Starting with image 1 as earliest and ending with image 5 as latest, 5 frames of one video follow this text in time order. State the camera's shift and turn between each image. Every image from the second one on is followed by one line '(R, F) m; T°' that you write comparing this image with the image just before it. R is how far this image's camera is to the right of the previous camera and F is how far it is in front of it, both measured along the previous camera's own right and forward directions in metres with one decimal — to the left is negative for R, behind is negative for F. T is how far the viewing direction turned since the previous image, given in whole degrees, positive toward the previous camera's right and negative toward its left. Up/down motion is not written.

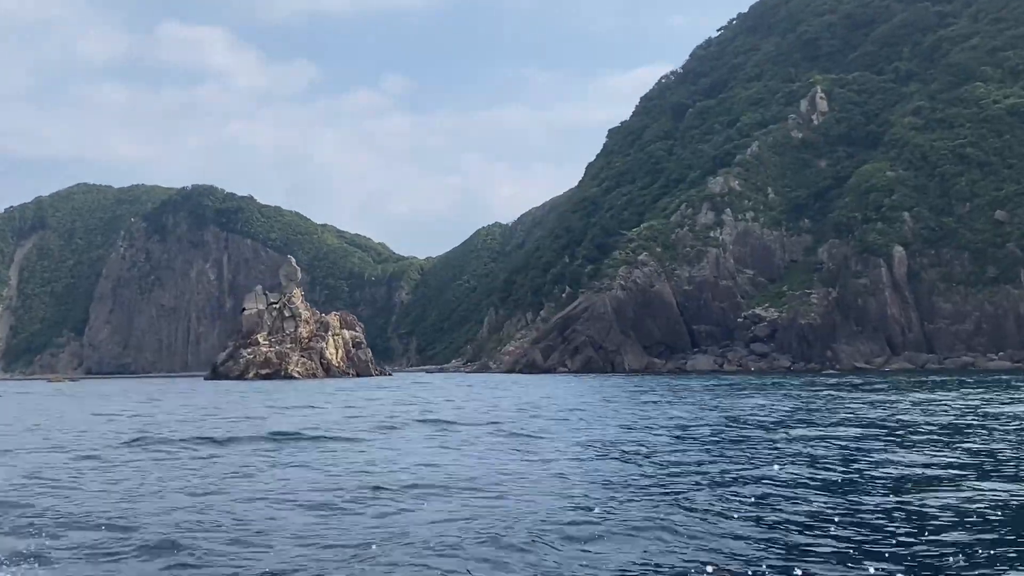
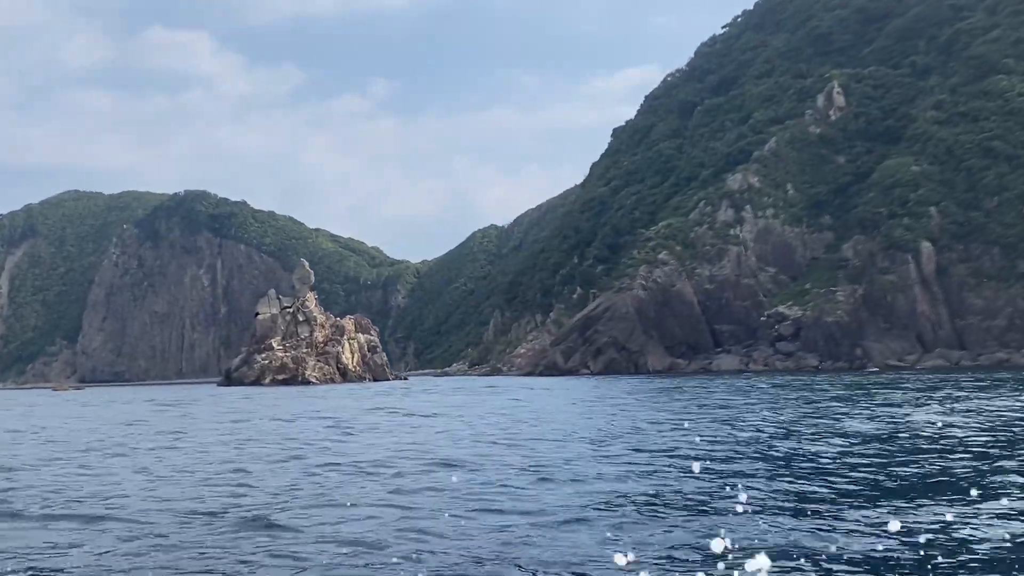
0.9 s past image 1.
(-2.9, +1.8) m; +1°
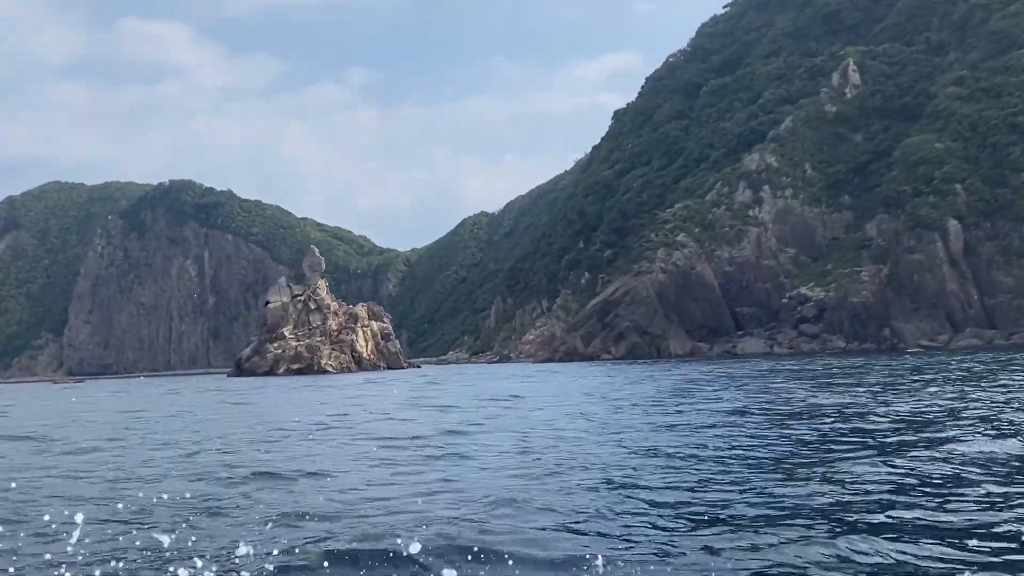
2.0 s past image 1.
(-3.3, +2.1) m; +1°
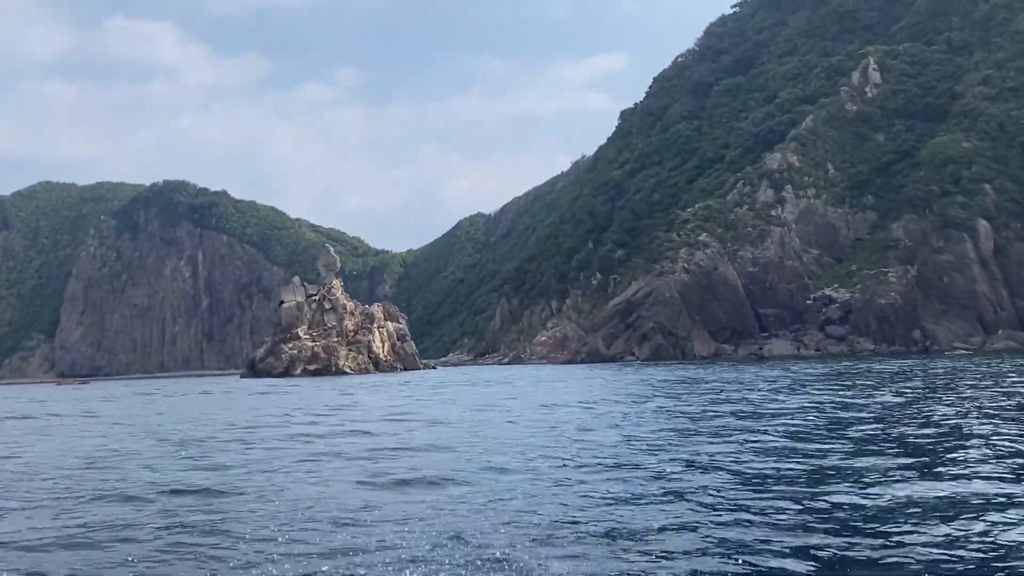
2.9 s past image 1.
(-2.9, +1.8) m; +1°
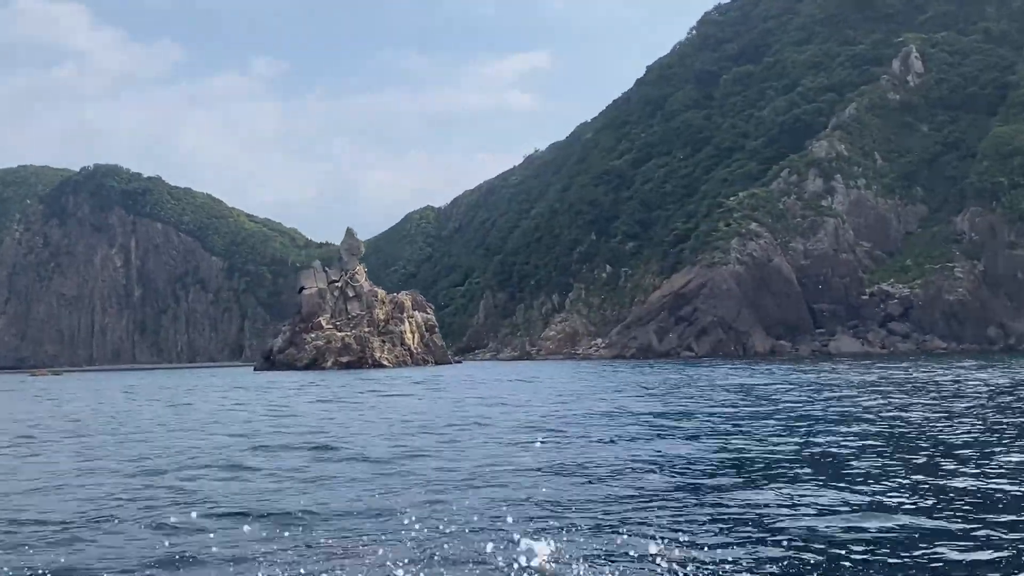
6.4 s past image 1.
(-10.4, +7.5) m; +4°
